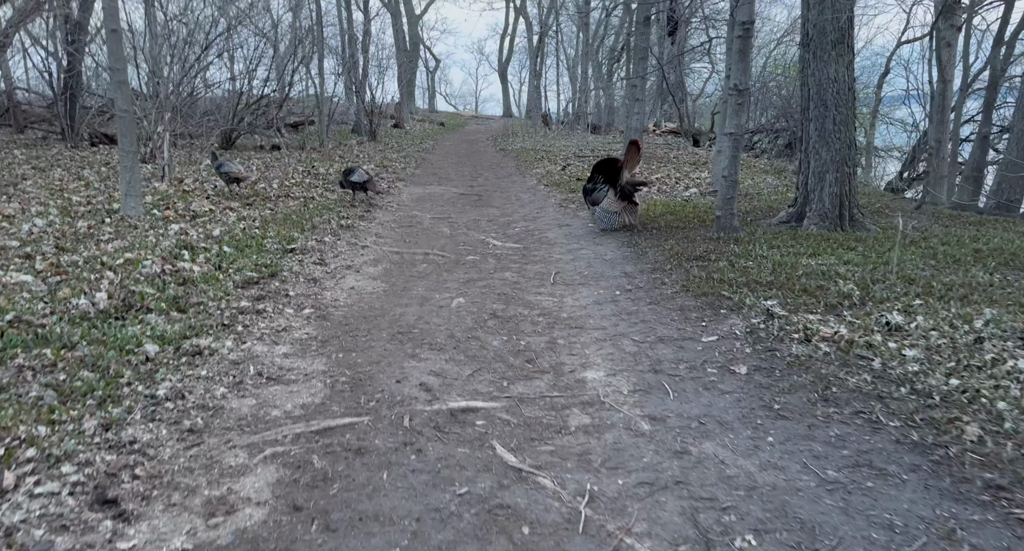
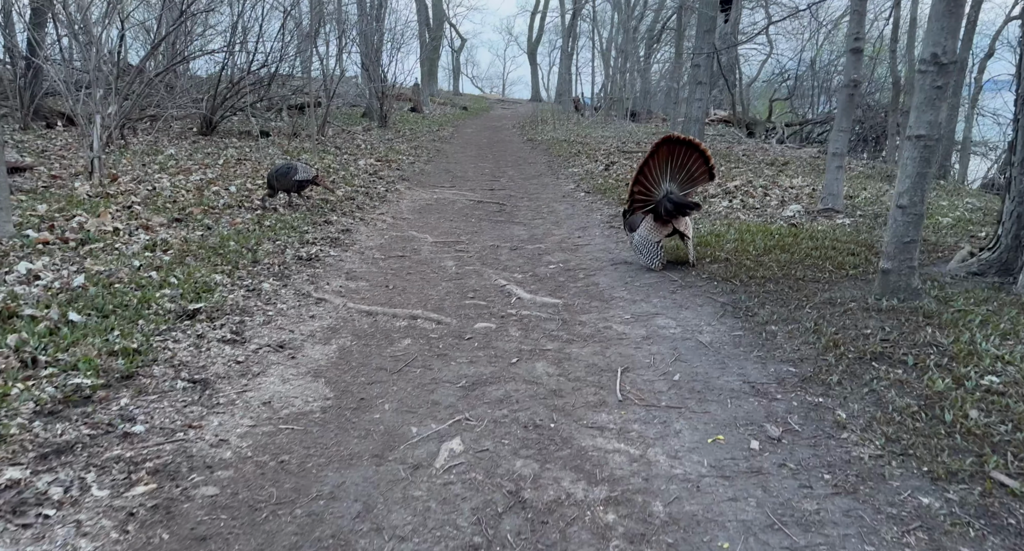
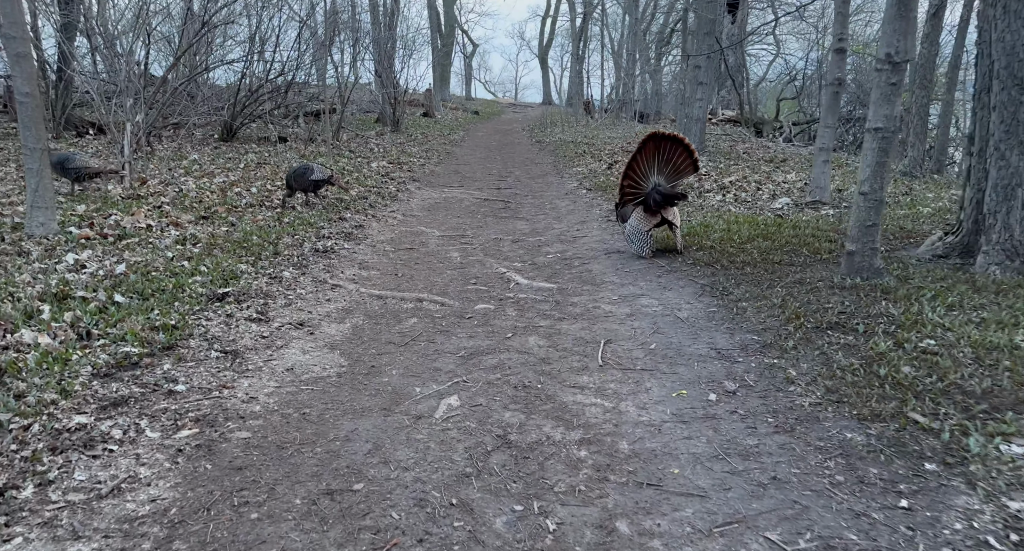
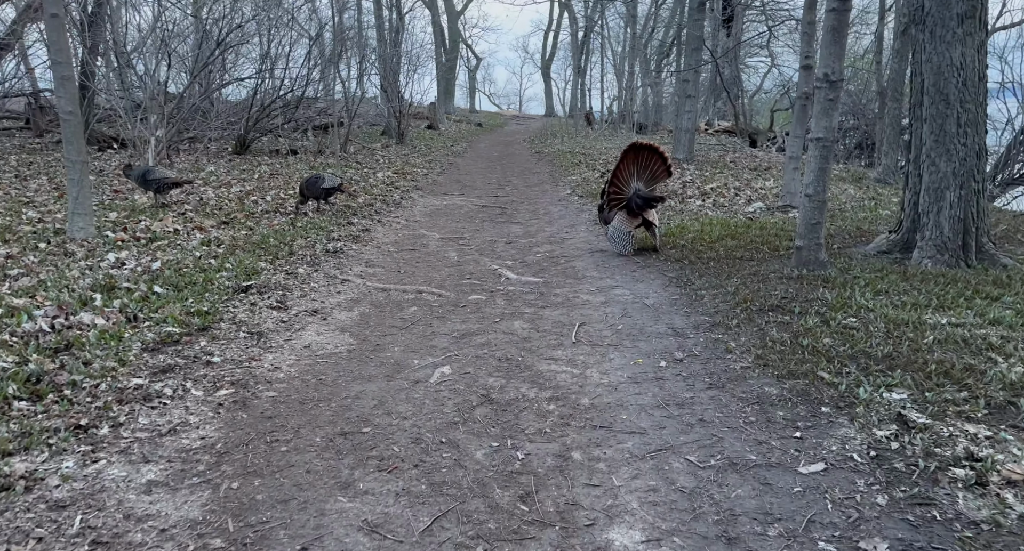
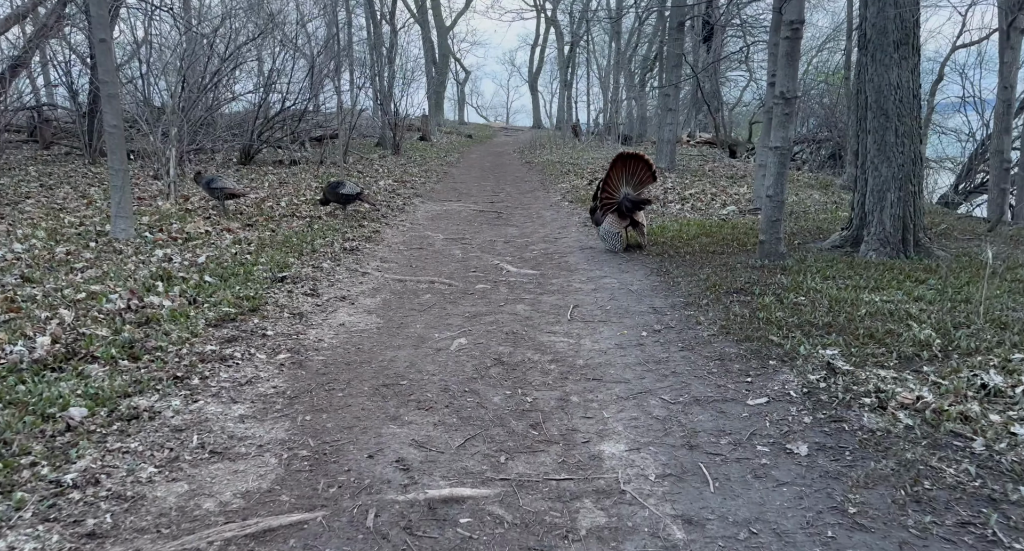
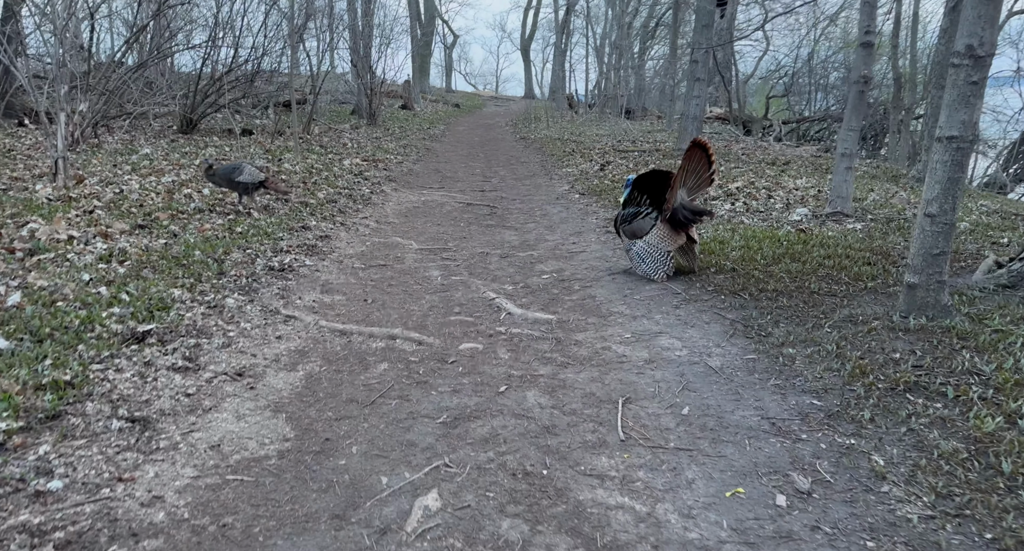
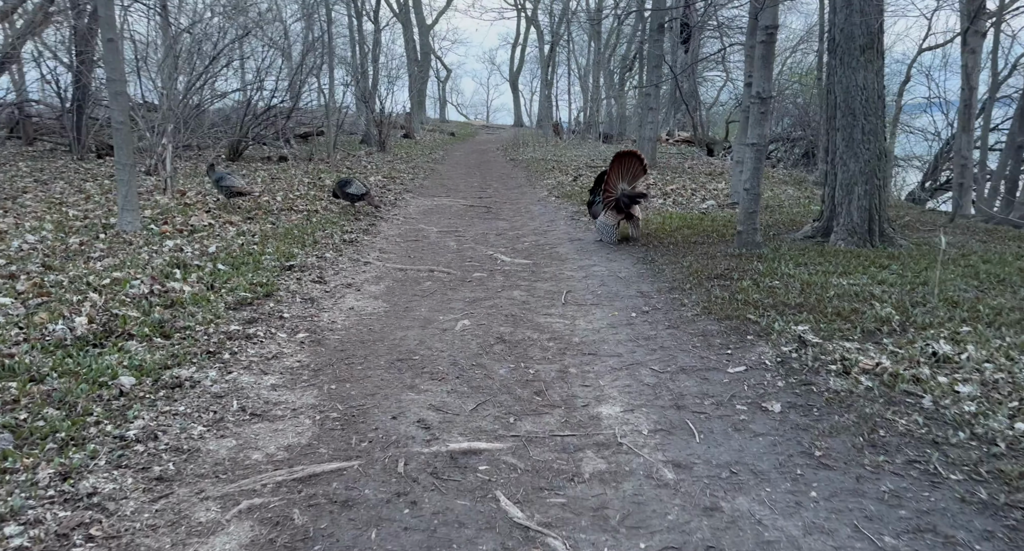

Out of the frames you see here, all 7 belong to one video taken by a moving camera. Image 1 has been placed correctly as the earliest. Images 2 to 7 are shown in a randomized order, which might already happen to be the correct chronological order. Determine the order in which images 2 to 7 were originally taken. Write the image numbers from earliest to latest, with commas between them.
7, 5, 4, 3, 2, 6
